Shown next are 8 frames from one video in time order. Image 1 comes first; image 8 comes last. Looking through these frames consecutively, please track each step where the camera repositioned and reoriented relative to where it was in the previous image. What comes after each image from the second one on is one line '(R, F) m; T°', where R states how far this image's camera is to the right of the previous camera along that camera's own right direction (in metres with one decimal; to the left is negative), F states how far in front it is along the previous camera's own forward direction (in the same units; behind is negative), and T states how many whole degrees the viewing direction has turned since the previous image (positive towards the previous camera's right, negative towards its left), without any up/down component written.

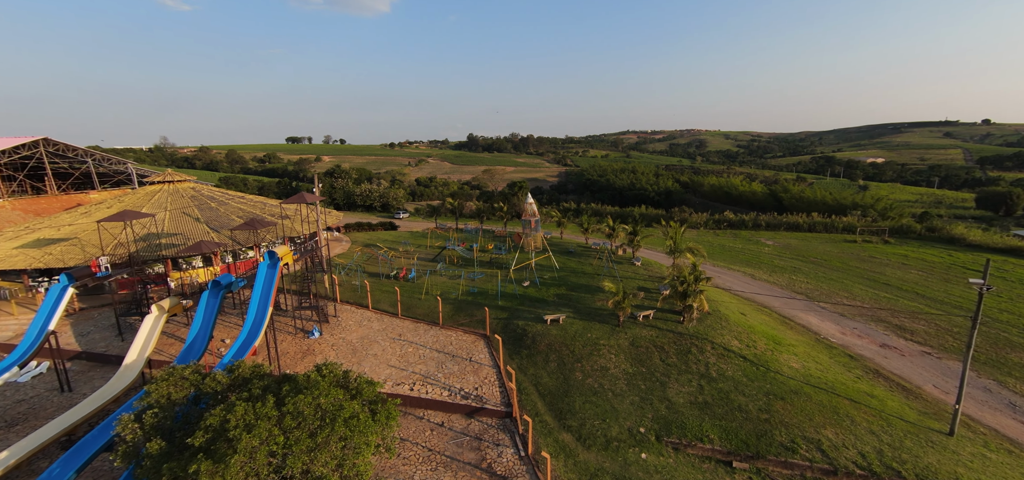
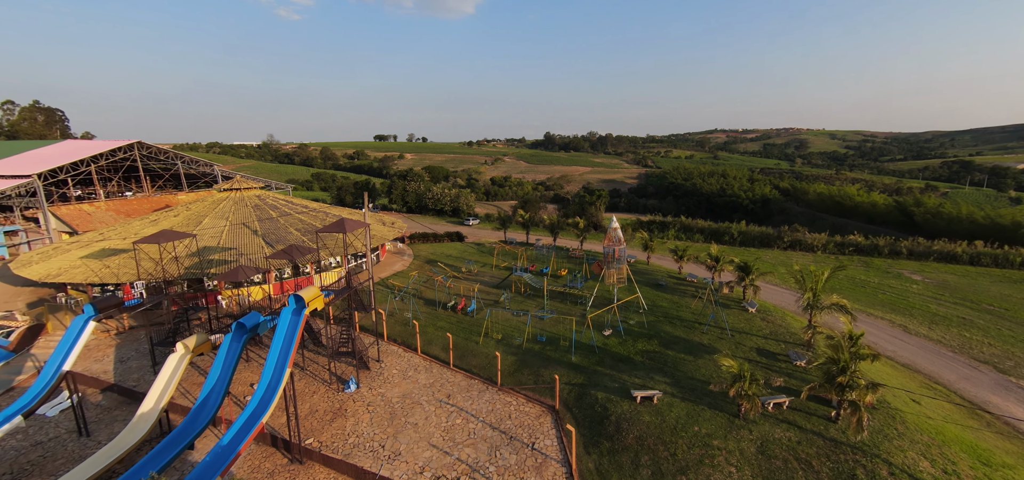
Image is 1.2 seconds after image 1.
(-0.5, +4.1) m; -10°
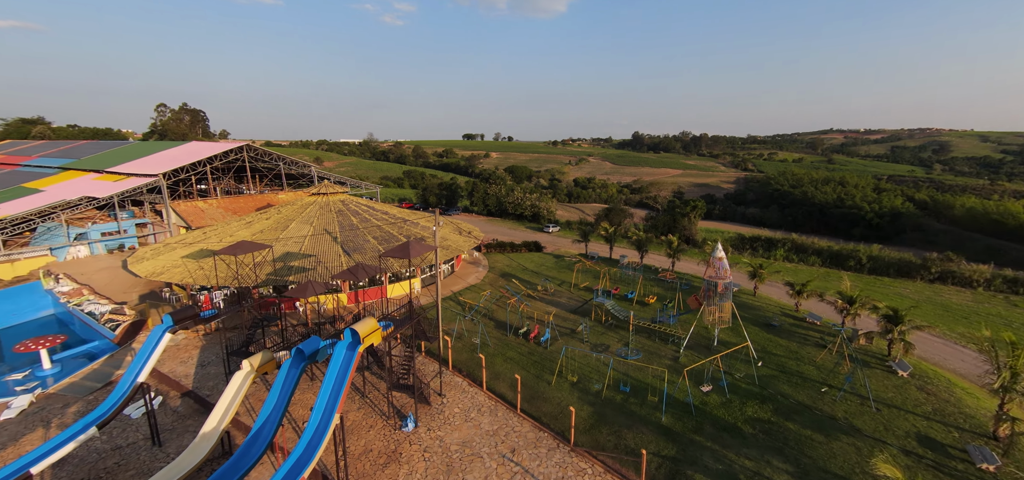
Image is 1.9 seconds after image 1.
(-0.3, +2.2) m; -11°
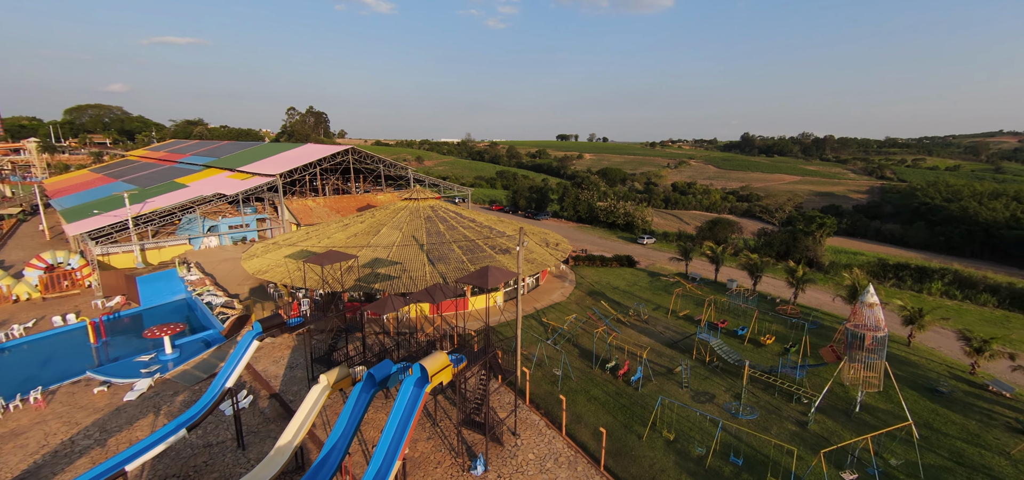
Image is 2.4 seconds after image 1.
(-0.2, +1.7) m; -12°
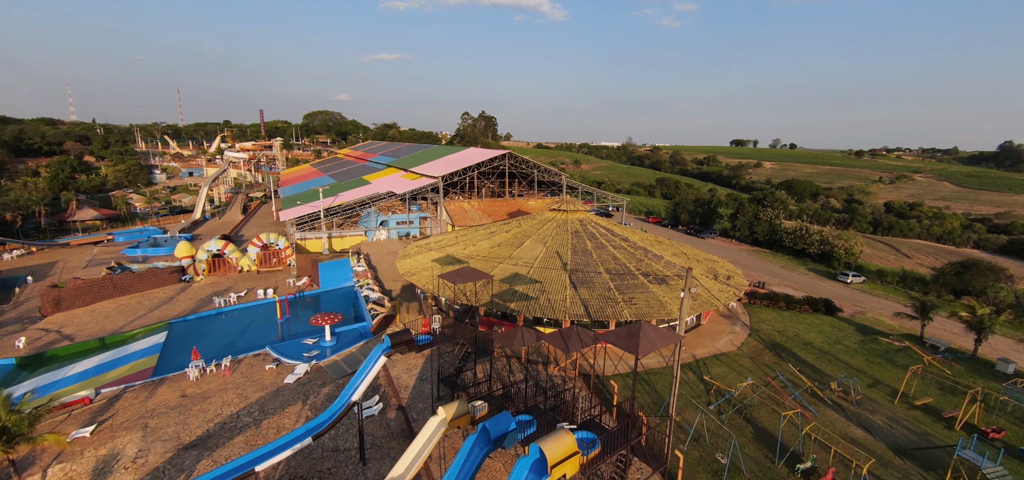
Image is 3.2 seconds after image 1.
(-0.5, +2.4) m; -20°
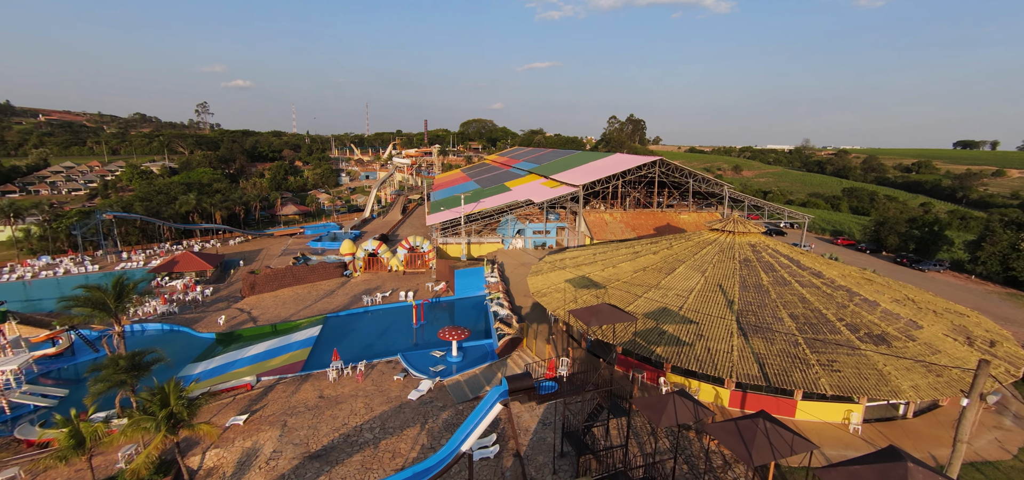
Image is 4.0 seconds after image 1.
(-0.4, +2.2) m; -19°
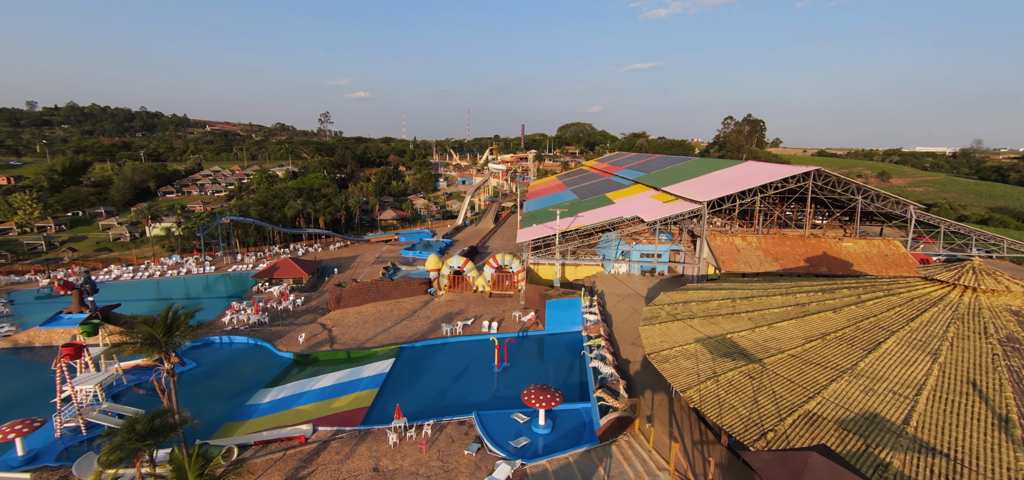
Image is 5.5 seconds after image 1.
(-0.7, +3.8) m; -13°
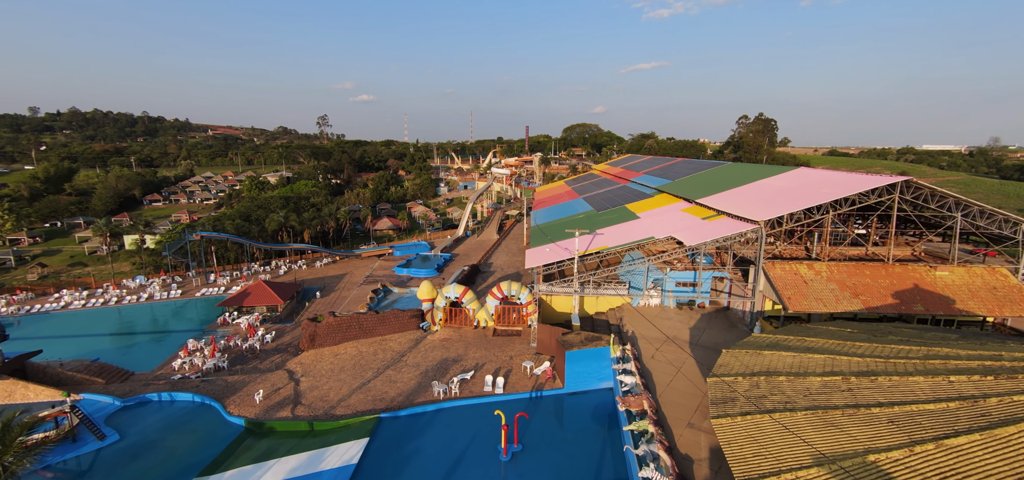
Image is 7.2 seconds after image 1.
(-0.2, +4.4) m; -1°
